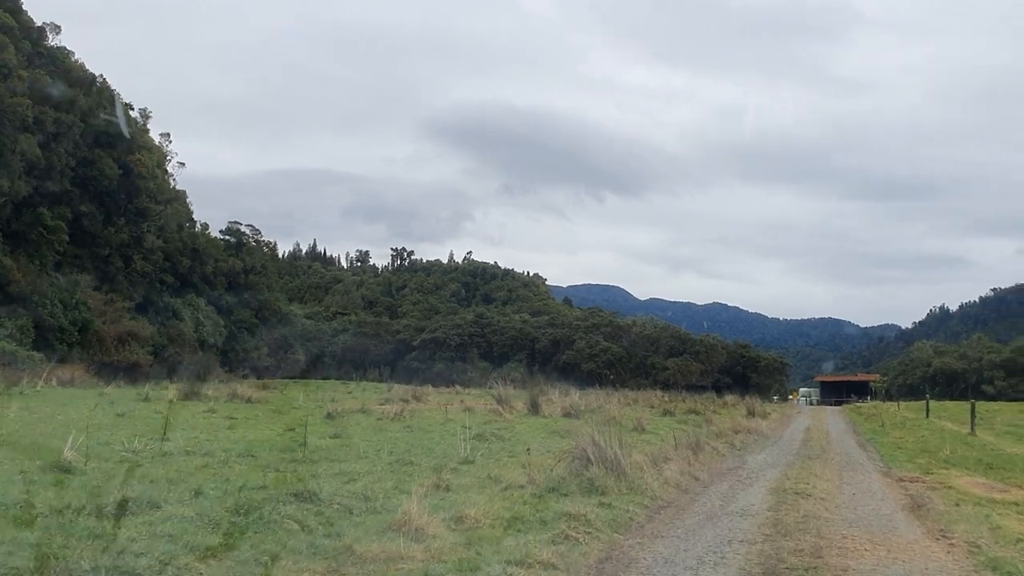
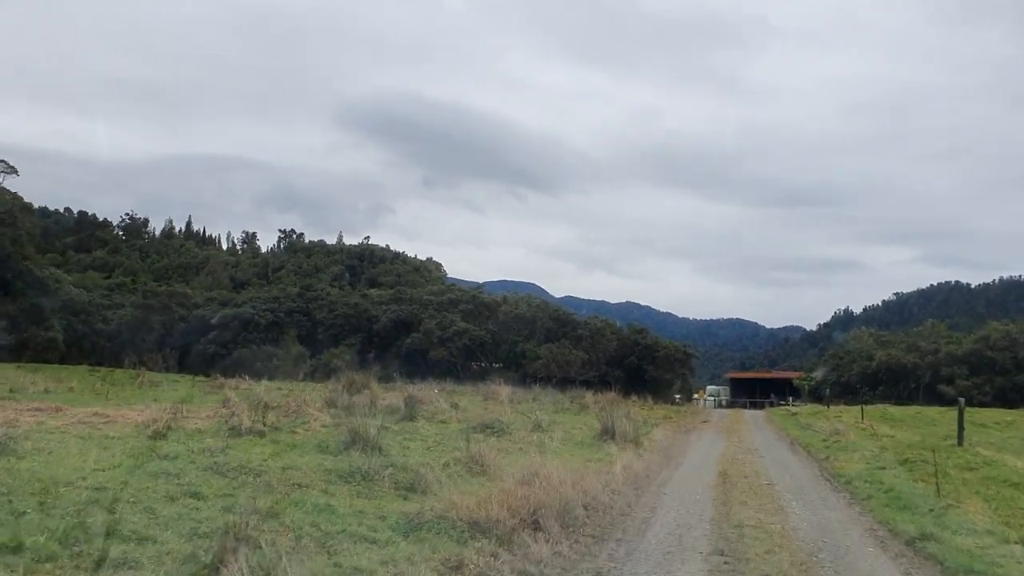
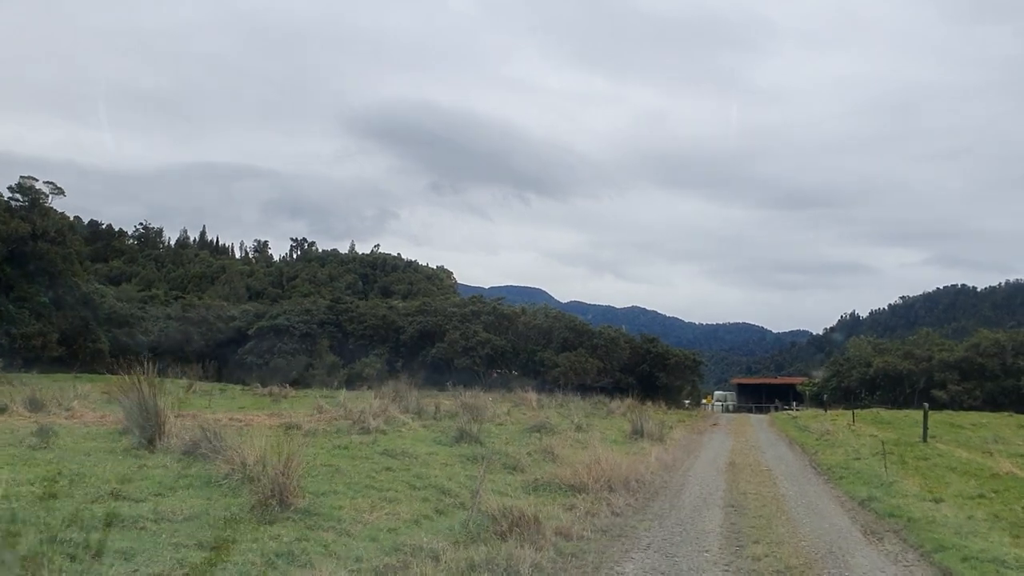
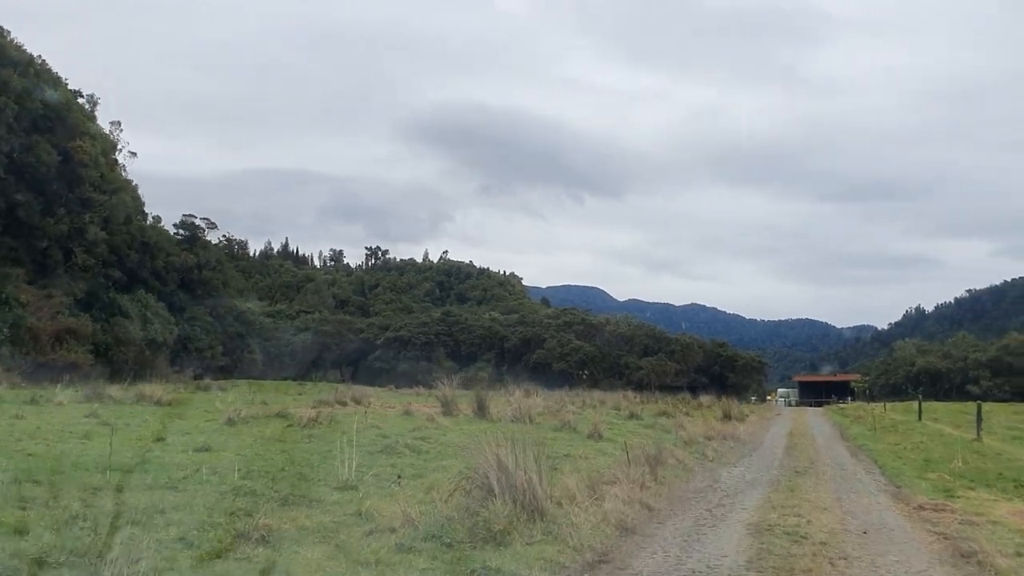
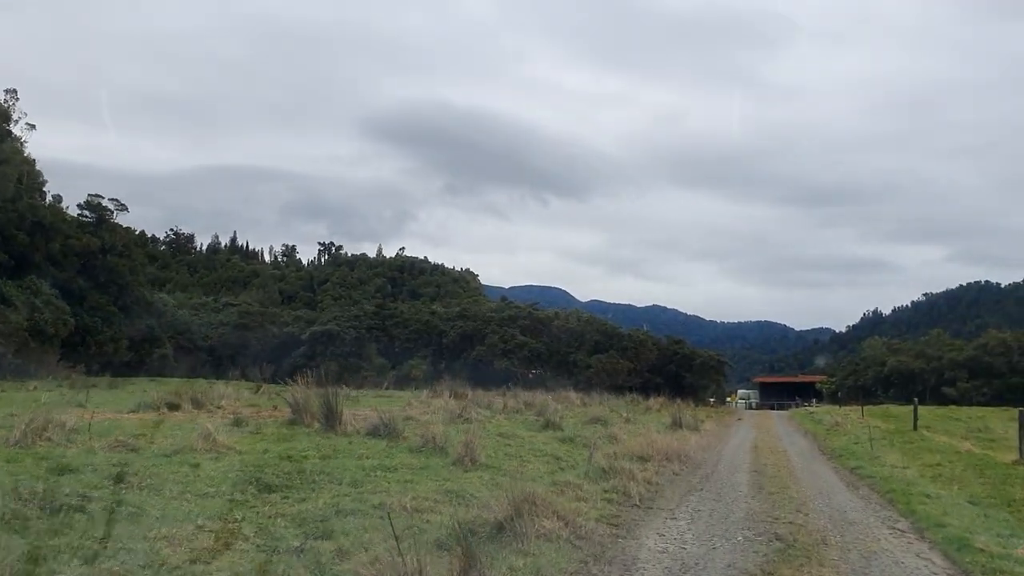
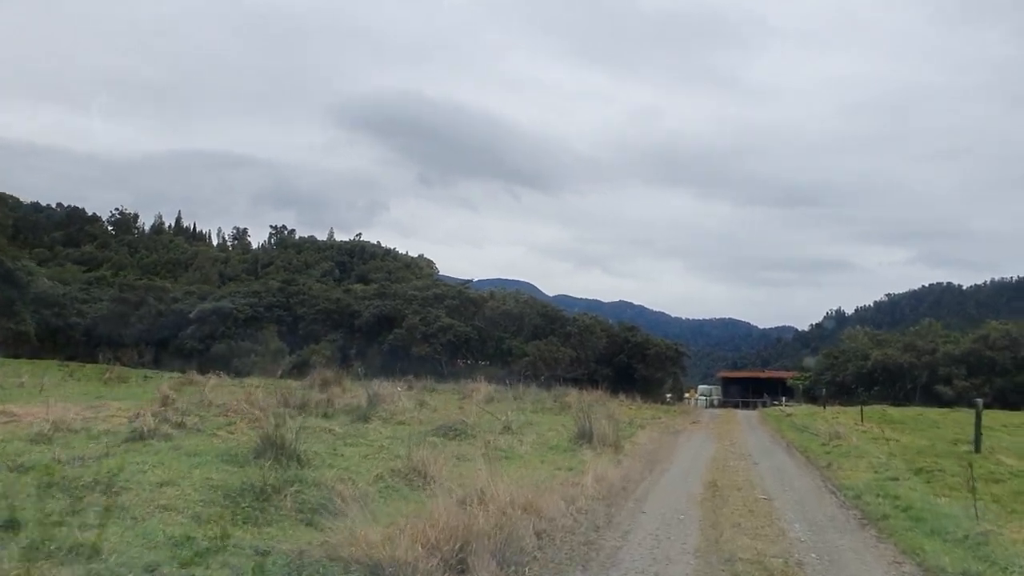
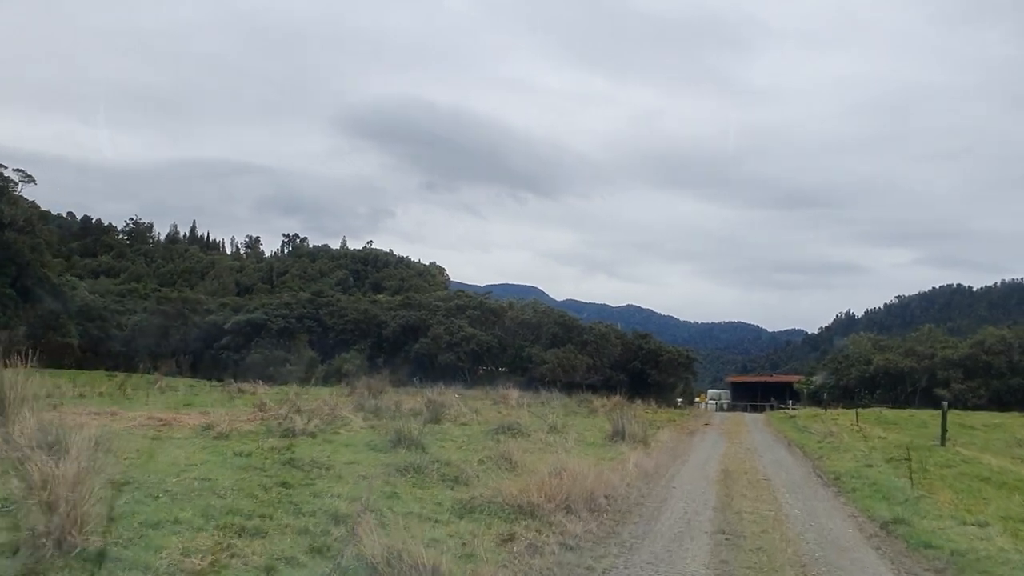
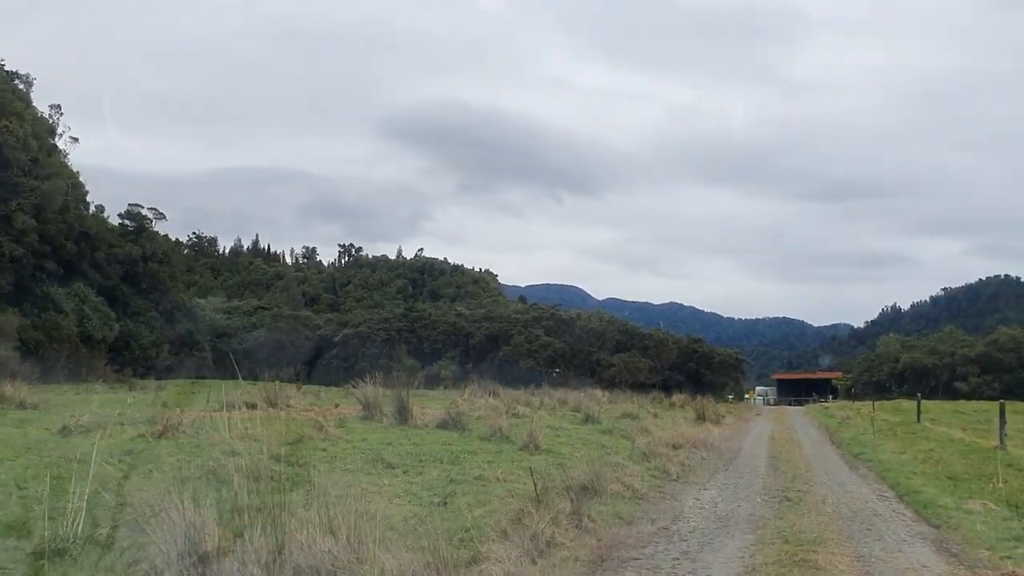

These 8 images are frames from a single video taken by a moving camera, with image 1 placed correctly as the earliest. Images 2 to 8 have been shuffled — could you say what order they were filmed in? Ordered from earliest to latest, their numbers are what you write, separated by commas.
4, 8, 5, 3, 7, 2, 6
